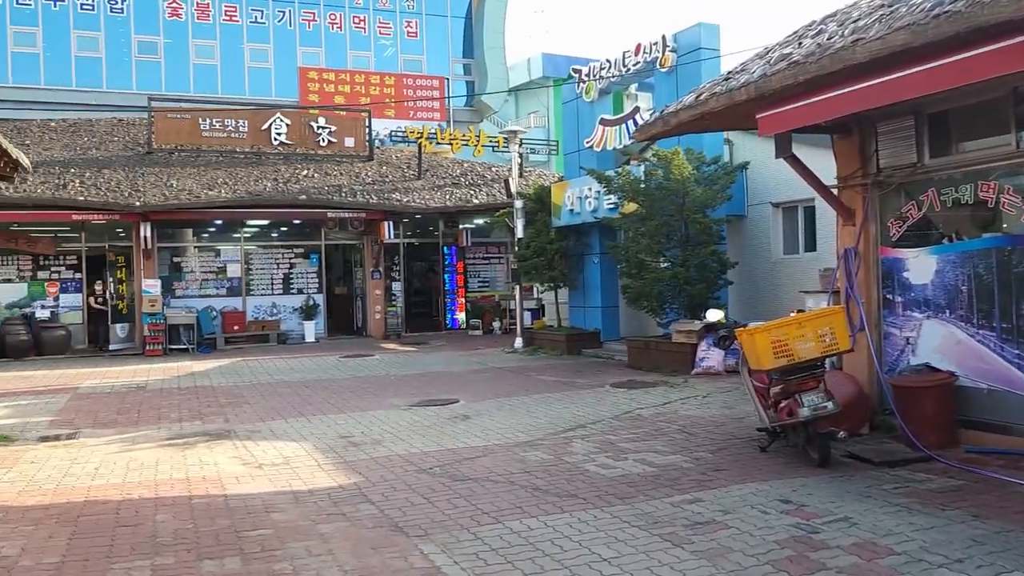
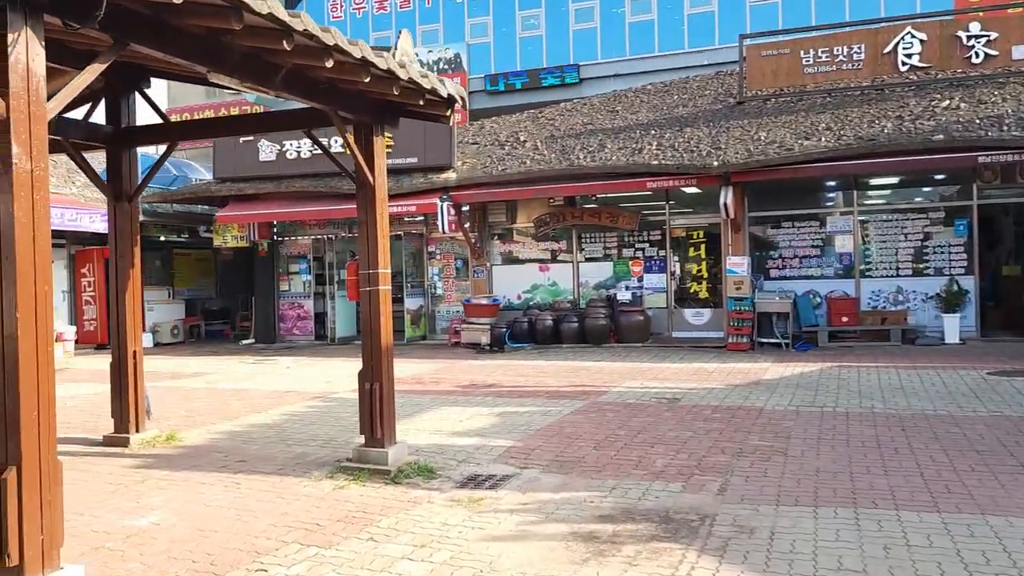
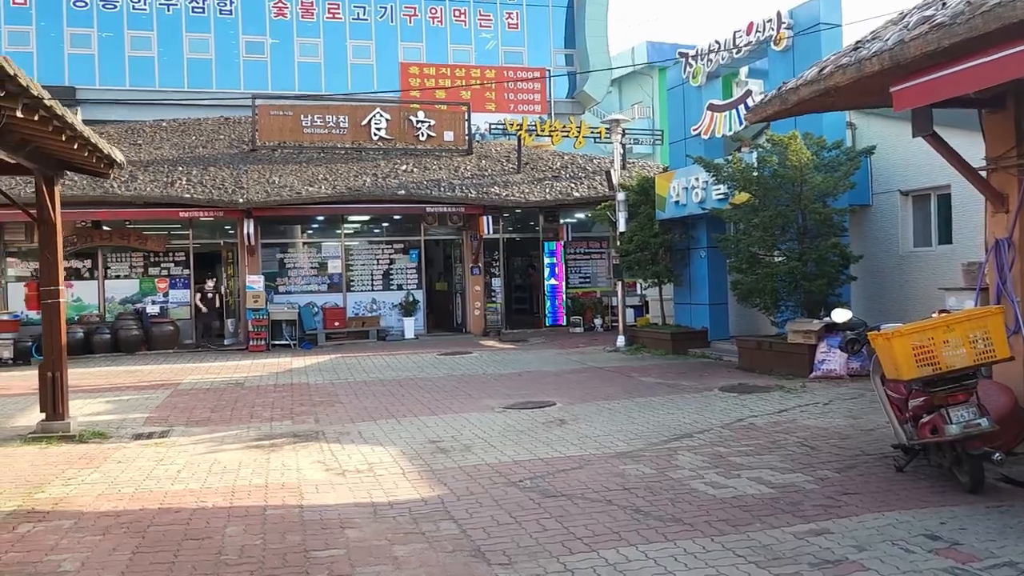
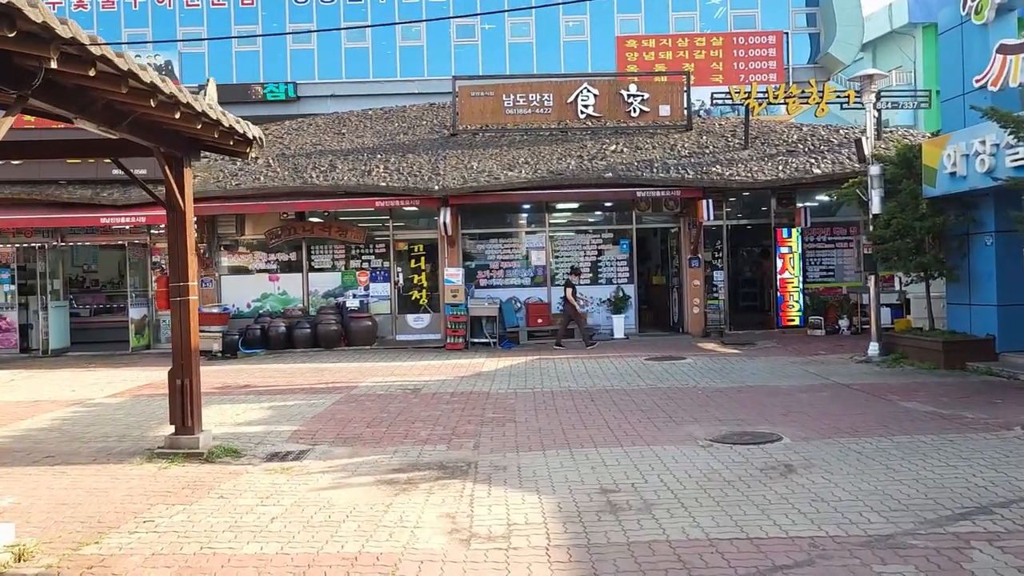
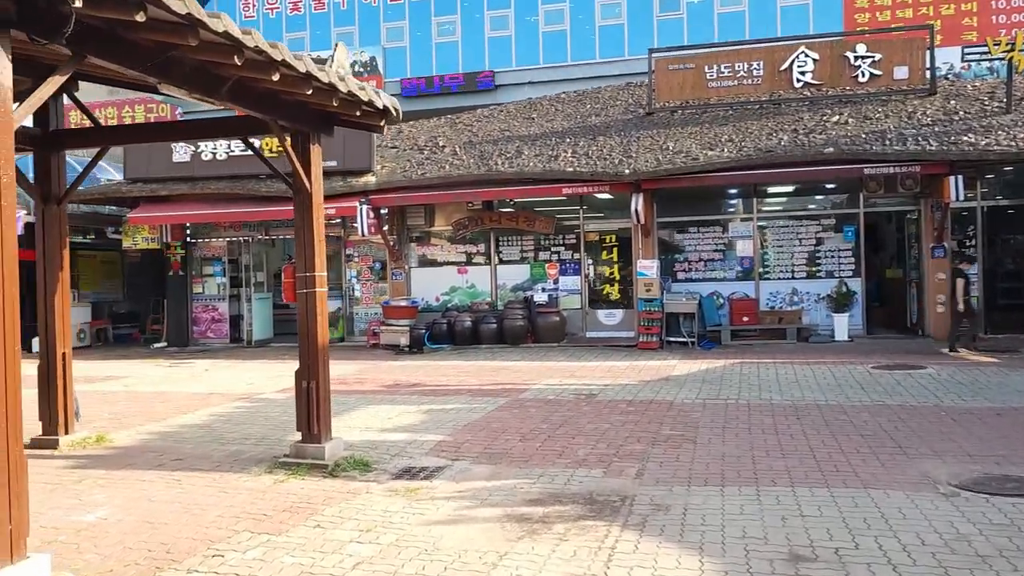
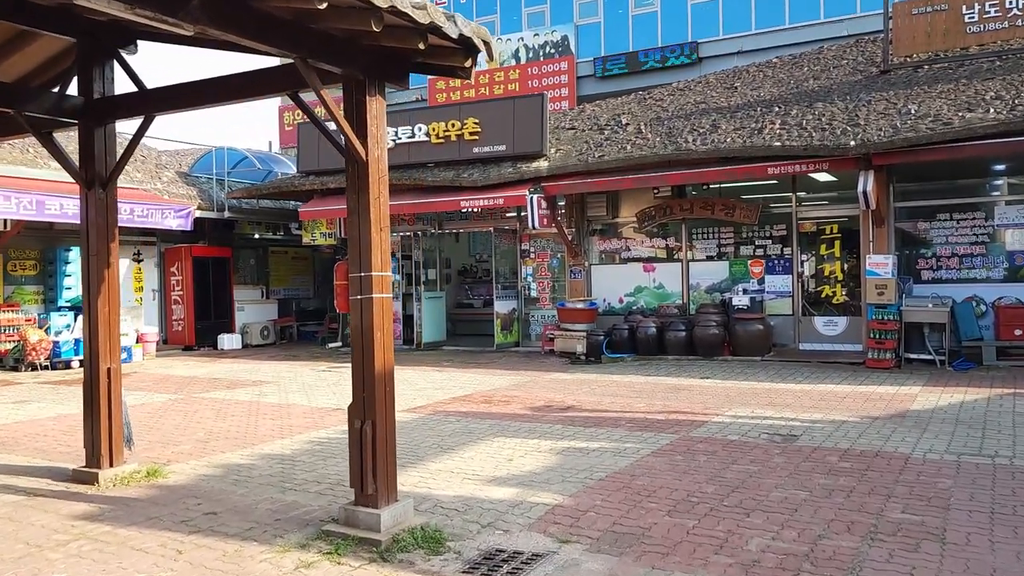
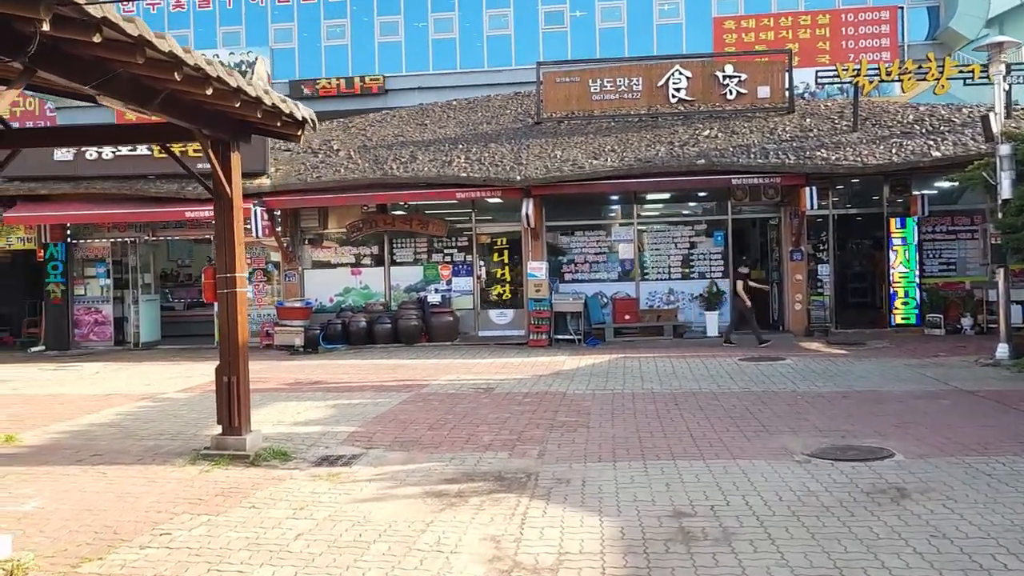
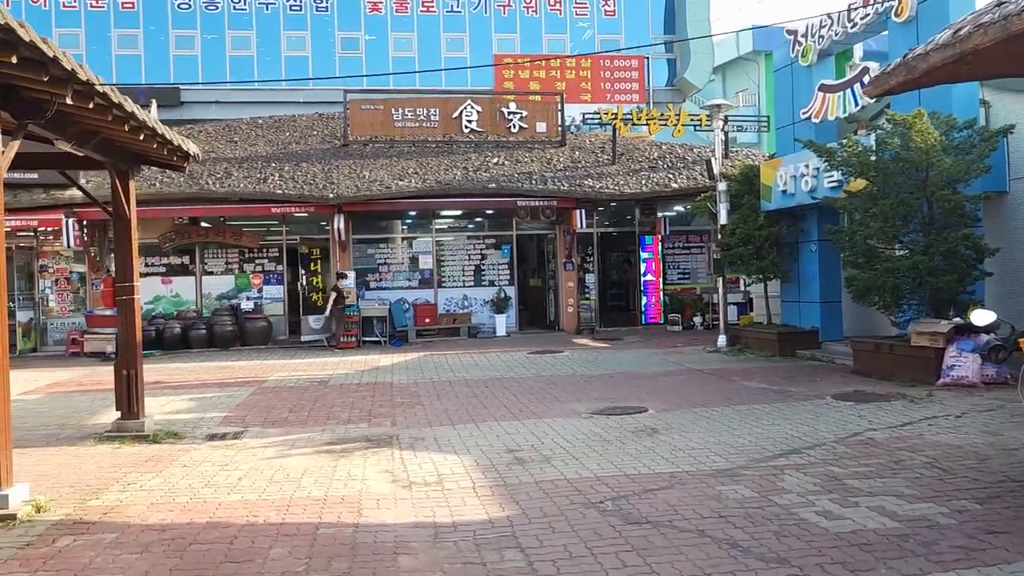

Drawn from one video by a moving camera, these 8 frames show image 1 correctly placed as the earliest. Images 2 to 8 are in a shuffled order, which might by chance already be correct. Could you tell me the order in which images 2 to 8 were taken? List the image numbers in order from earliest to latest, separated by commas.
3, 8, 4, 7, 5, 2, 6
